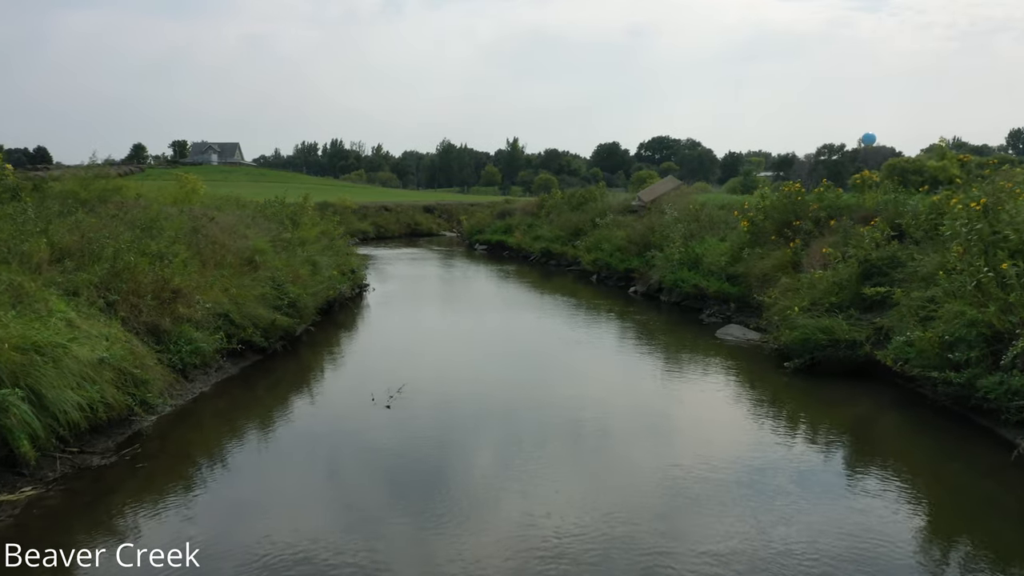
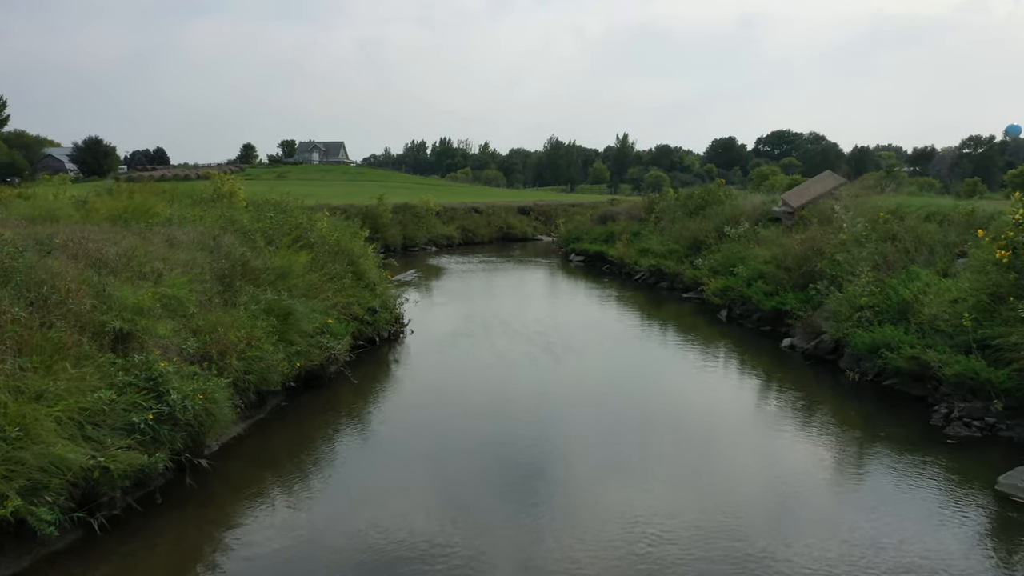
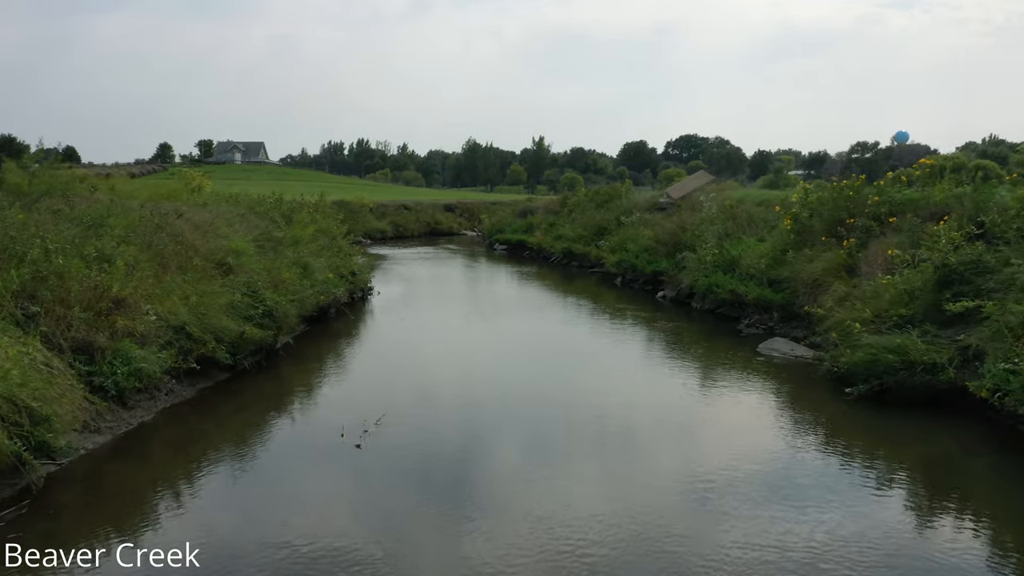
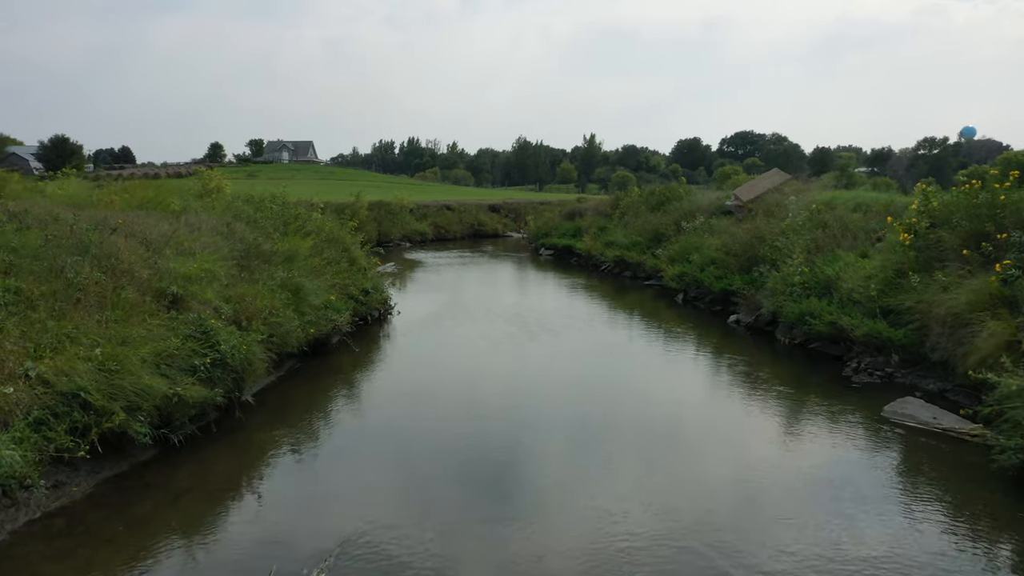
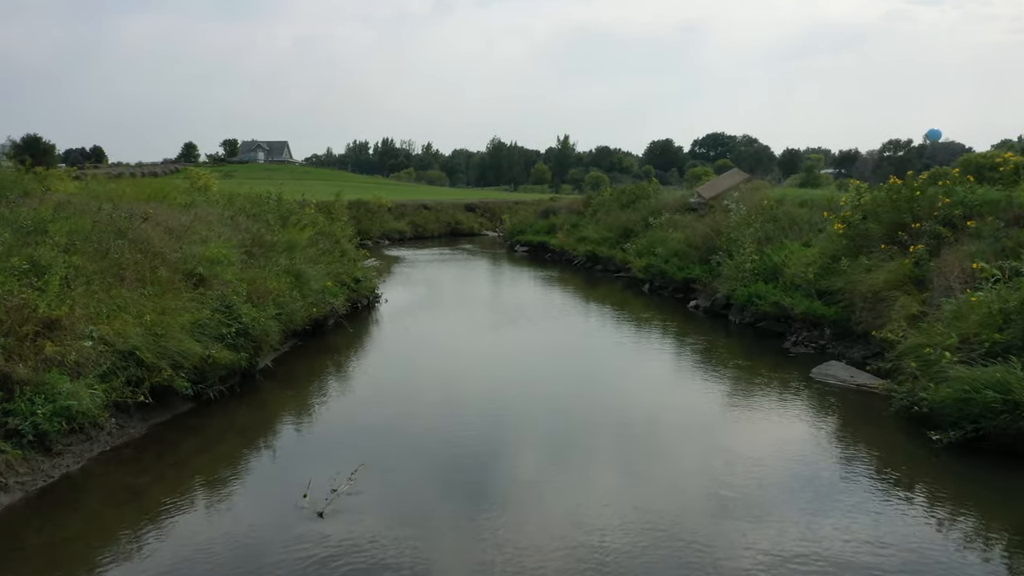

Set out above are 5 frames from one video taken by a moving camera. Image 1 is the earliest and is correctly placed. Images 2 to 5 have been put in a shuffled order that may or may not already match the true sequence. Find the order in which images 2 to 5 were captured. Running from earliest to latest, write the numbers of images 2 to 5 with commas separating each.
3, 5, 4, 2
